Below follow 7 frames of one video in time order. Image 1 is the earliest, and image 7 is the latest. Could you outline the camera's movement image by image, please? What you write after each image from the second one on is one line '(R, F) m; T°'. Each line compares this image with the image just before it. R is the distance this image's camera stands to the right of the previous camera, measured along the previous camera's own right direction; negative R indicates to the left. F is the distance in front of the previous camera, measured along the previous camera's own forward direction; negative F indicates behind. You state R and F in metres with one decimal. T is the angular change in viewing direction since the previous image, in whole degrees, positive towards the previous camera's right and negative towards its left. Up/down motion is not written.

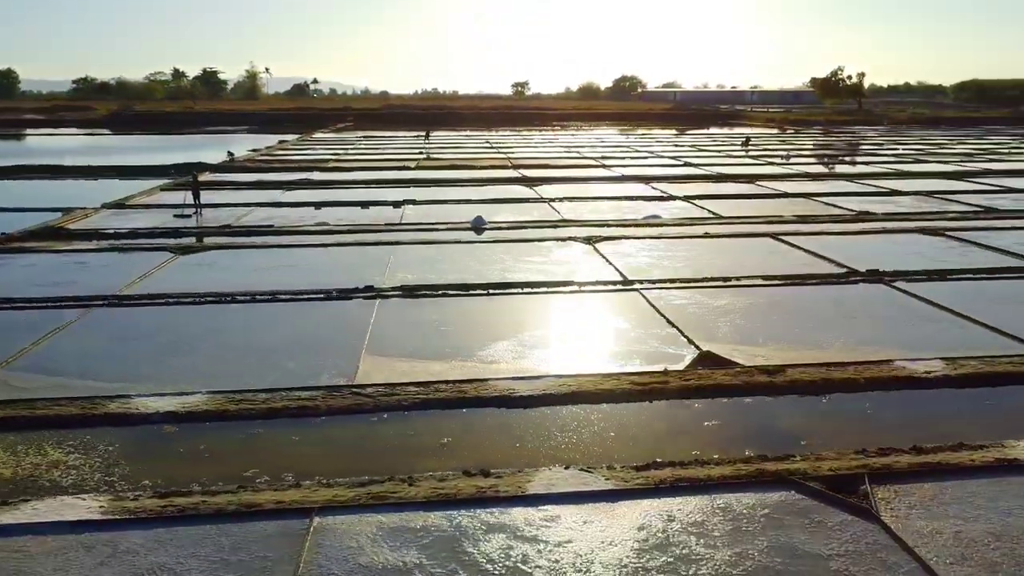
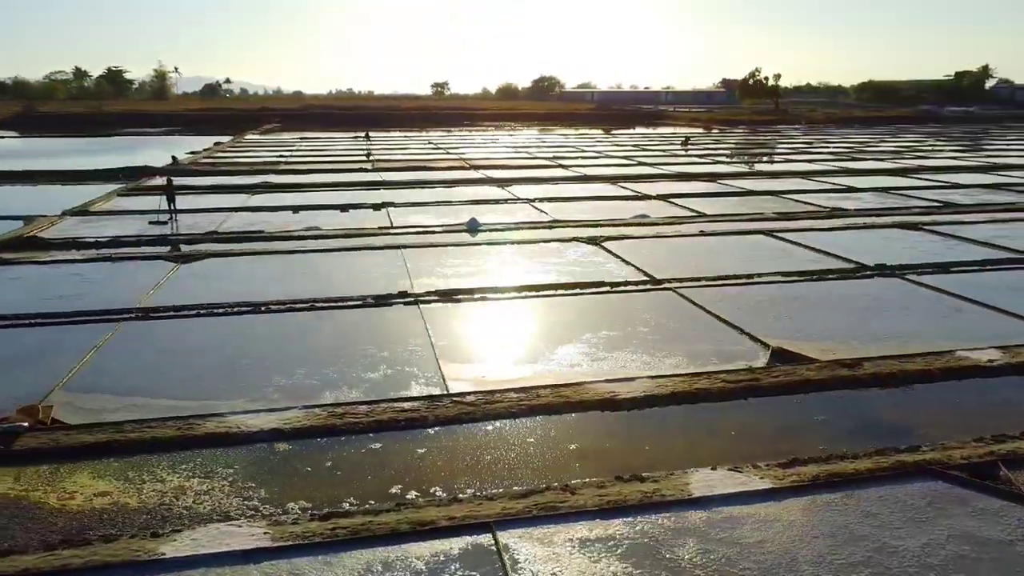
(-0.7, +0.1) m; +6°
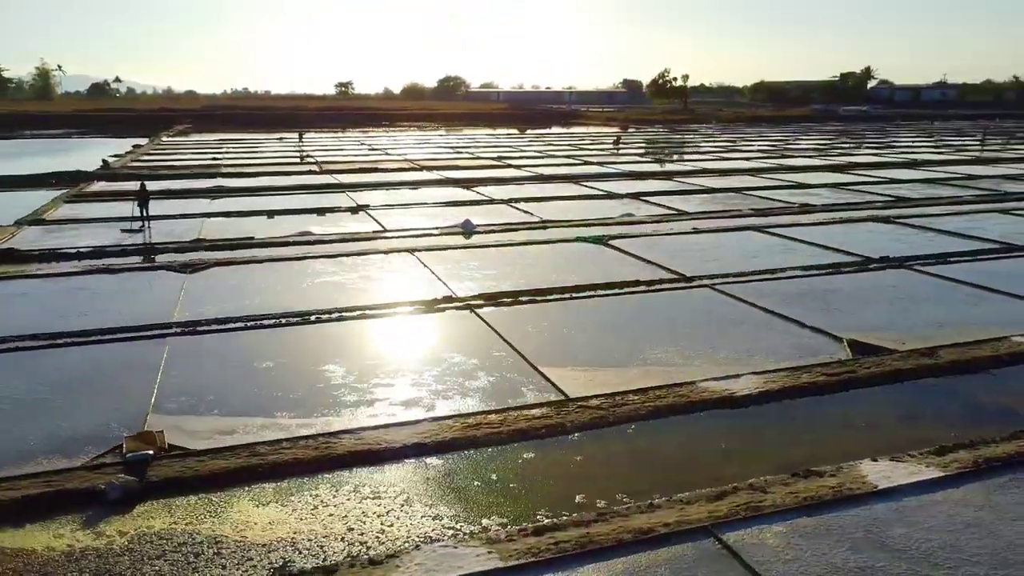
(-0.8, +0.1) m; +7°
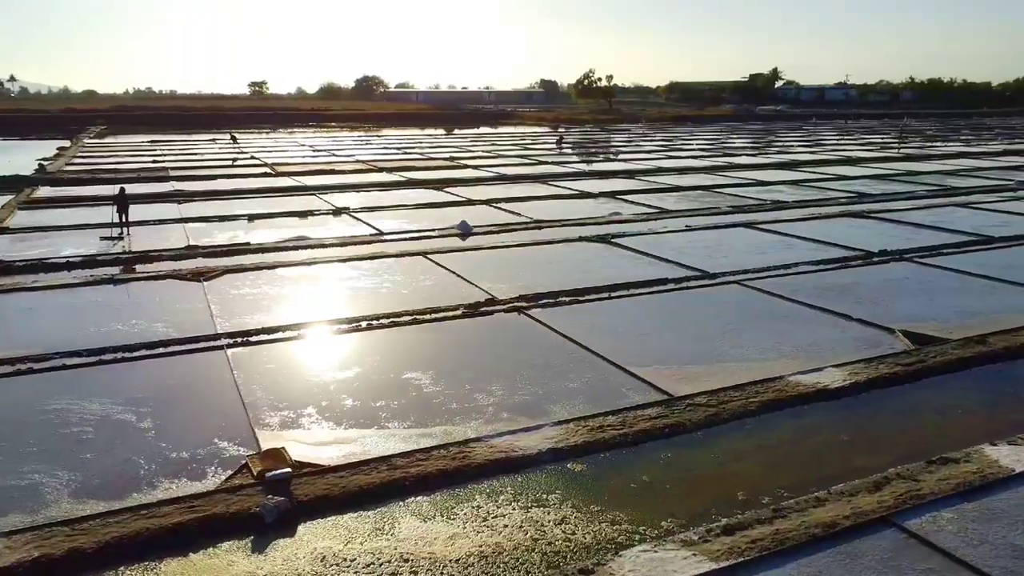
(-0.7, +0.1) m; +6°
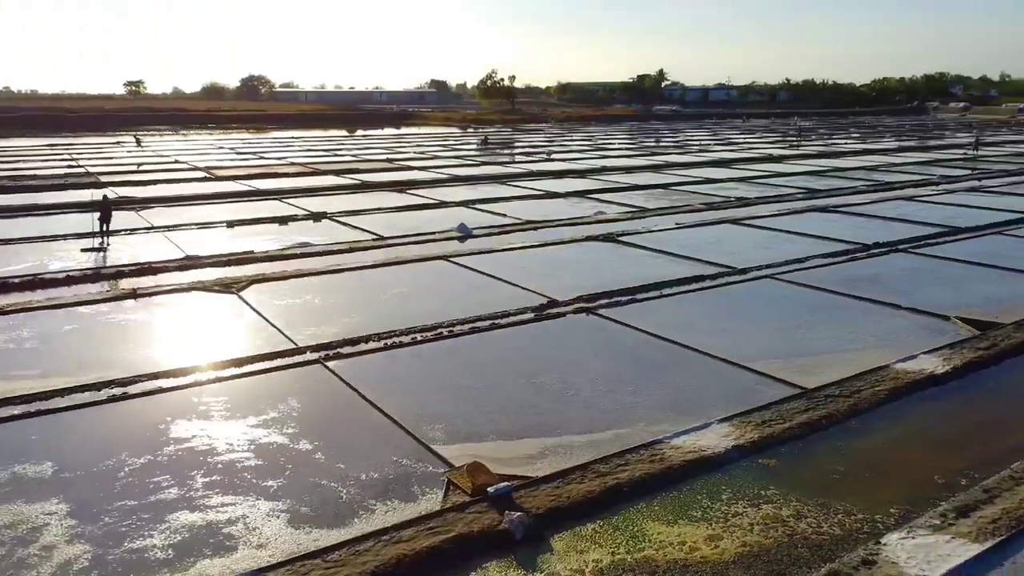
(-0.9, +0.1) m; +8°
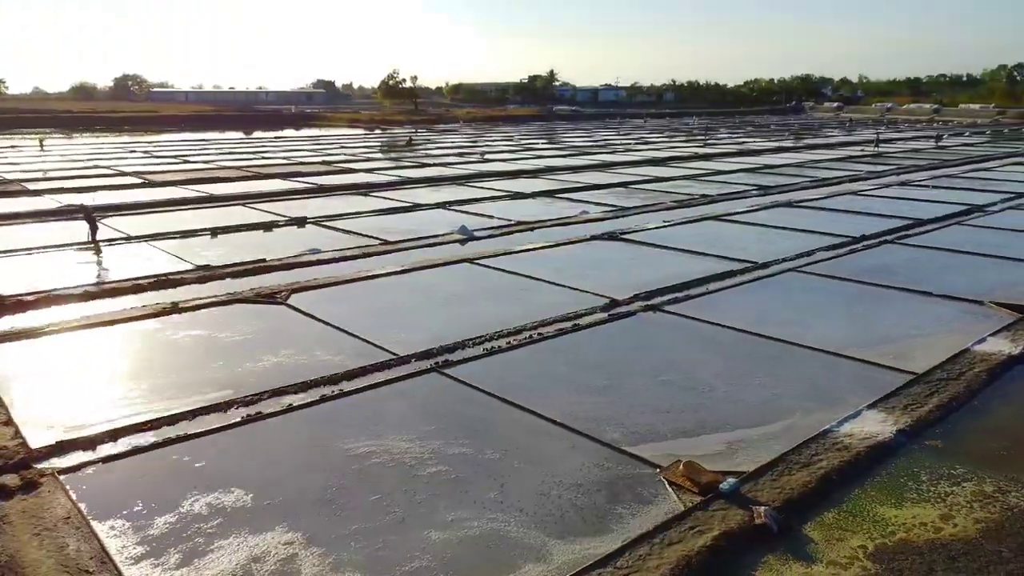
(-0.9, +0.1) m; +8°
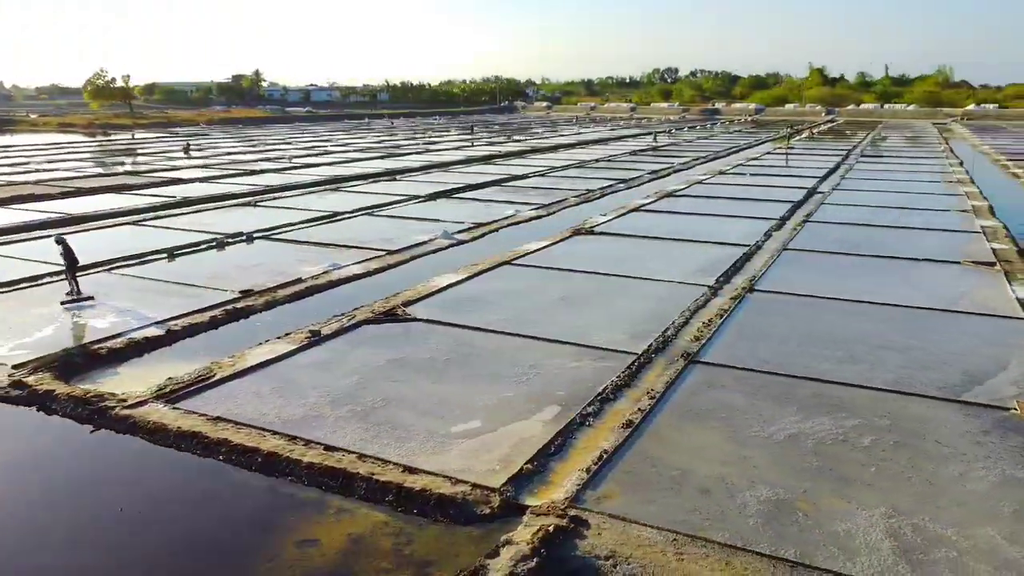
(-2.2, +0.3) m; +21°
